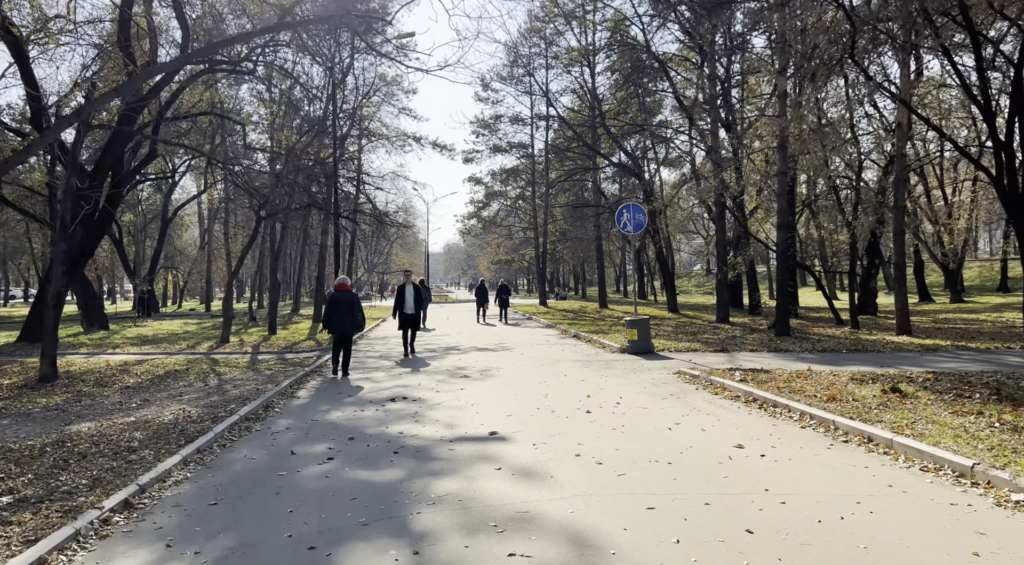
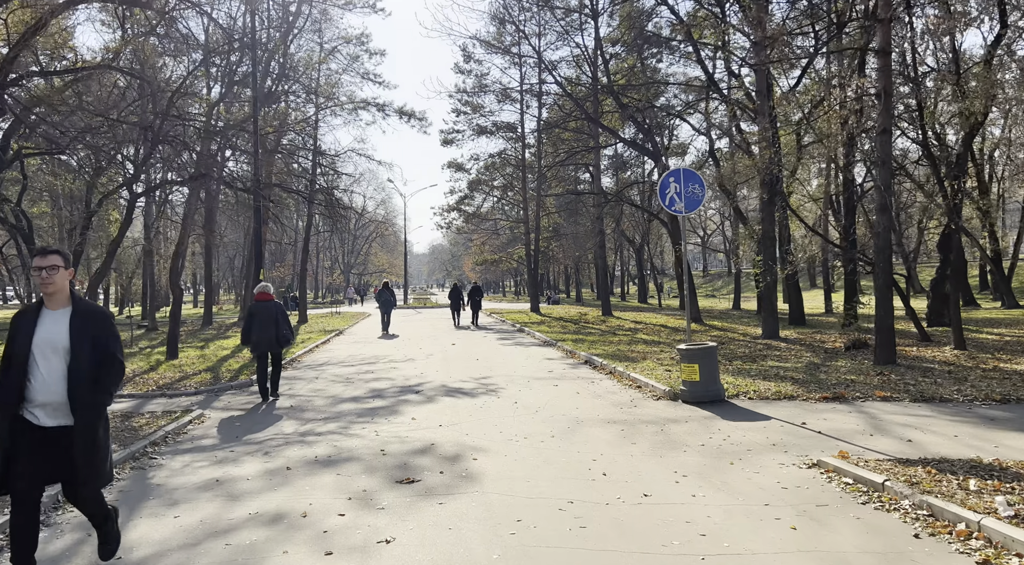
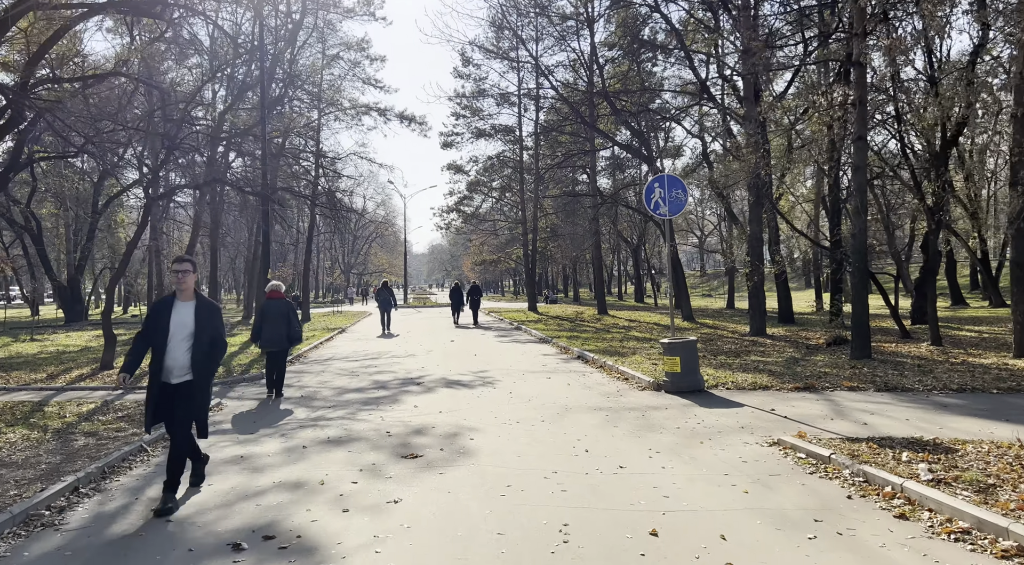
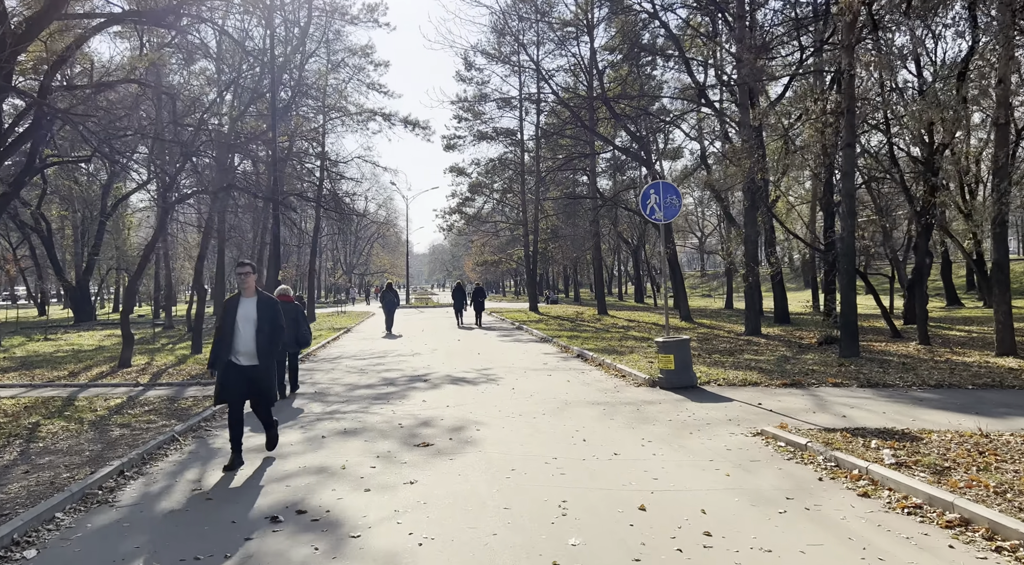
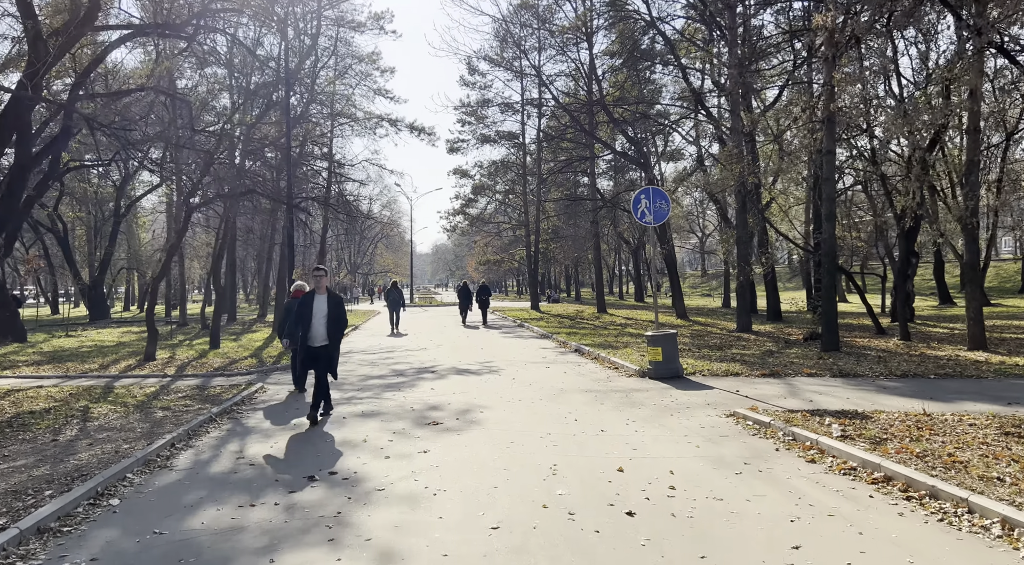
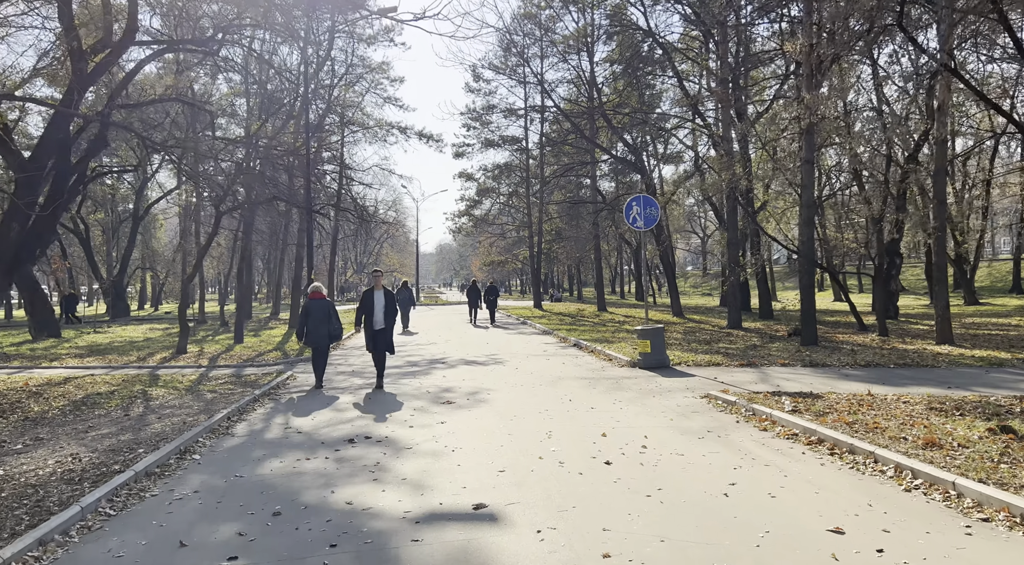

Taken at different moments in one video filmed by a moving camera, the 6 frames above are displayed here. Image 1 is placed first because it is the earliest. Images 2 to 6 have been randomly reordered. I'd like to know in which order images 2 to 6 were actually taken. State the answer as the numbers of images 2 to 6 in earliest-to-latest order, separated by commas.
6, 5, 4, 3, 2
